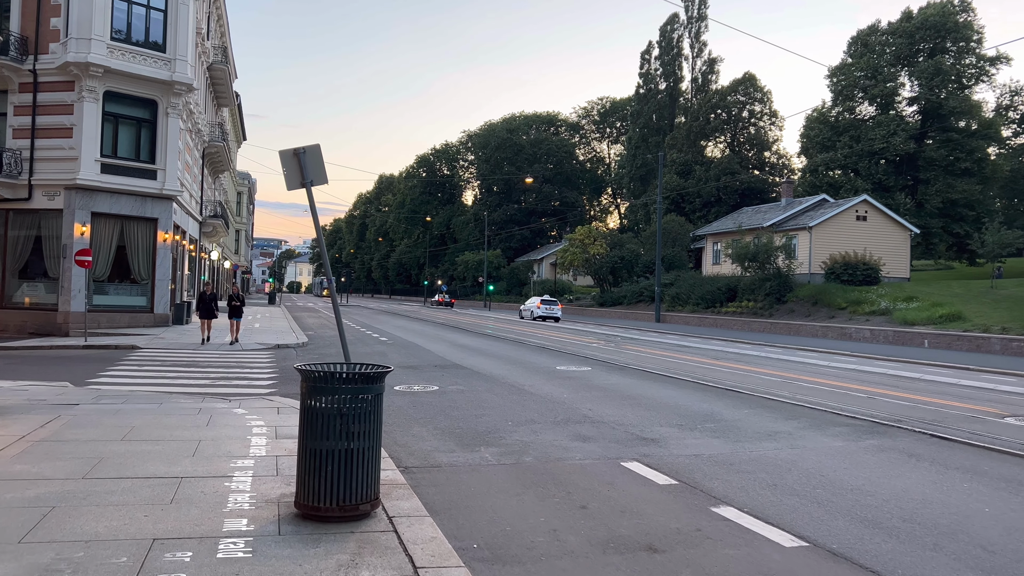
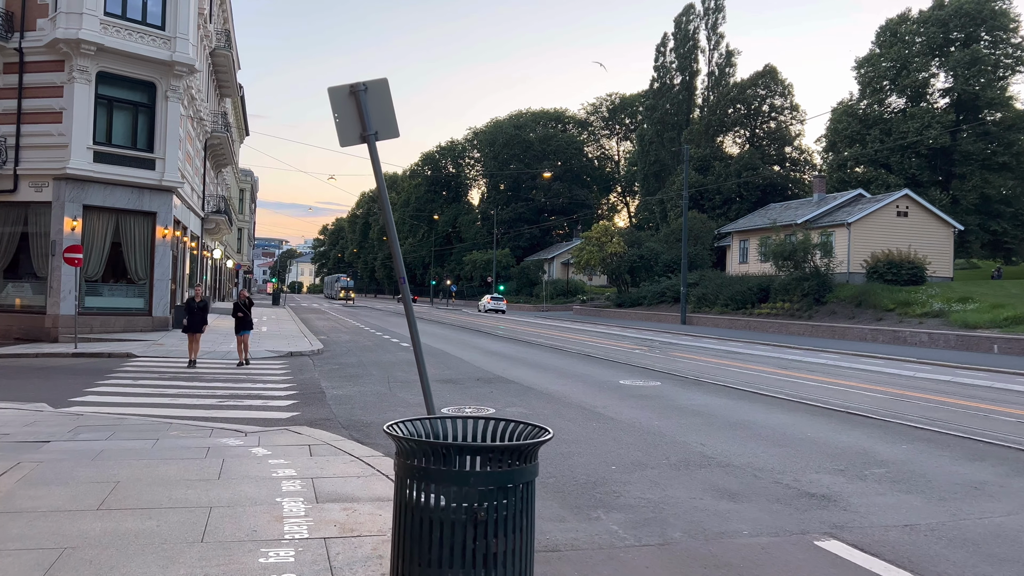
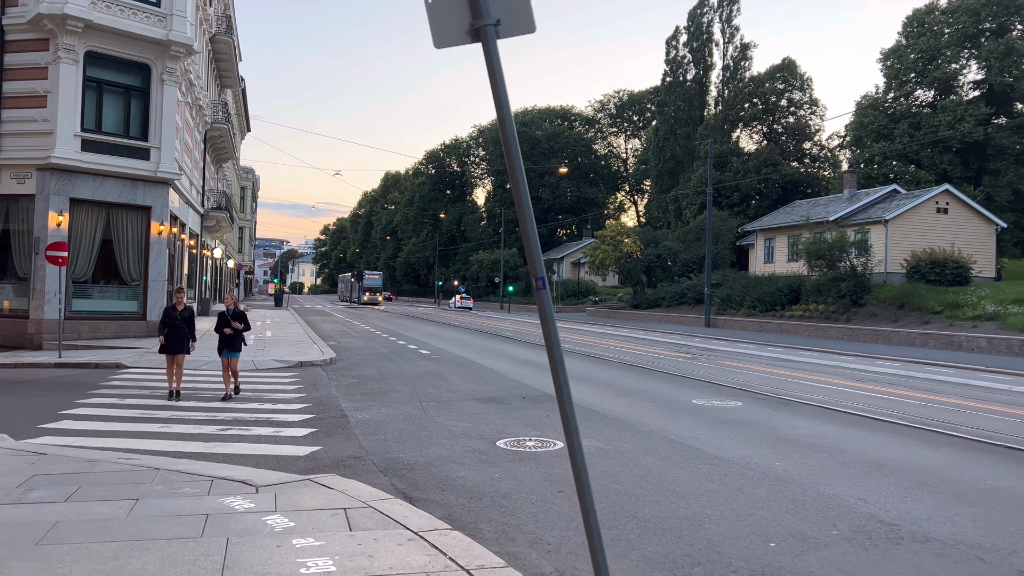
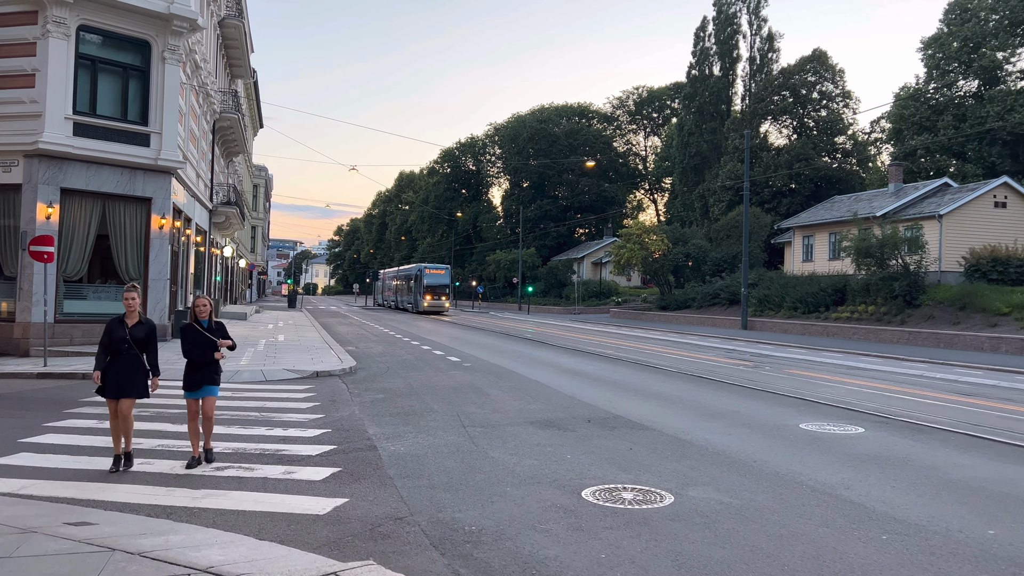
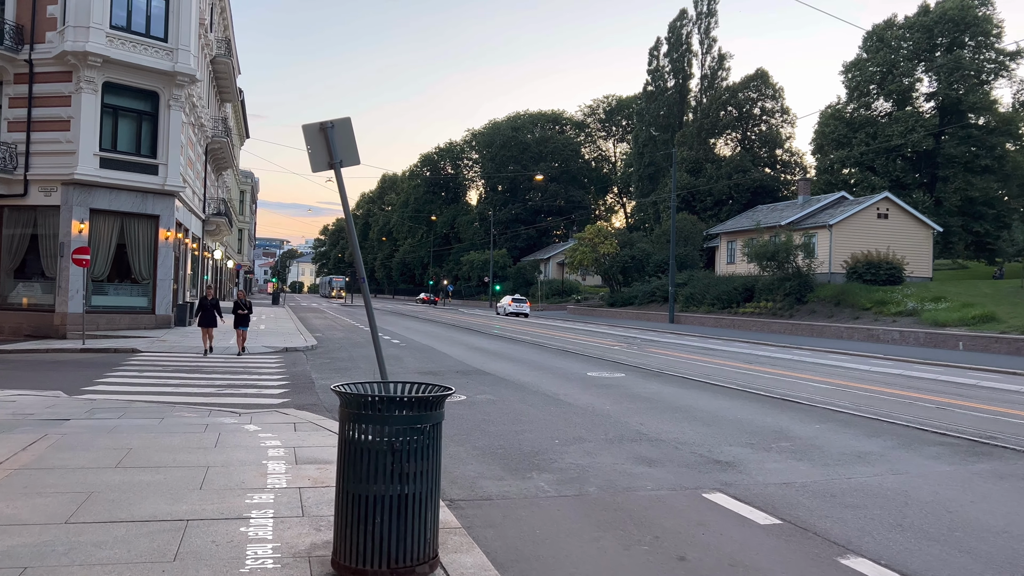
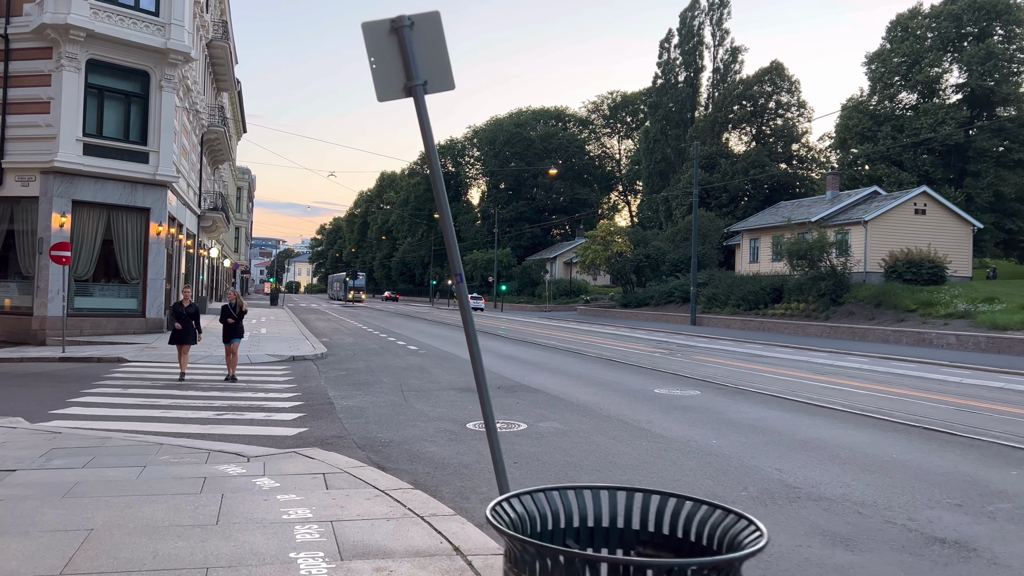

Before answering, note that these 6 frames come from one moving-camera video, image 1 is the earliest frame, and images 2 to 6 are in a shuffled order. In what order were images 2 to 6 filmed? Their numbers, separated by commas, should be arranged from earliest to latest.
5, 2, 6, 3, 4
